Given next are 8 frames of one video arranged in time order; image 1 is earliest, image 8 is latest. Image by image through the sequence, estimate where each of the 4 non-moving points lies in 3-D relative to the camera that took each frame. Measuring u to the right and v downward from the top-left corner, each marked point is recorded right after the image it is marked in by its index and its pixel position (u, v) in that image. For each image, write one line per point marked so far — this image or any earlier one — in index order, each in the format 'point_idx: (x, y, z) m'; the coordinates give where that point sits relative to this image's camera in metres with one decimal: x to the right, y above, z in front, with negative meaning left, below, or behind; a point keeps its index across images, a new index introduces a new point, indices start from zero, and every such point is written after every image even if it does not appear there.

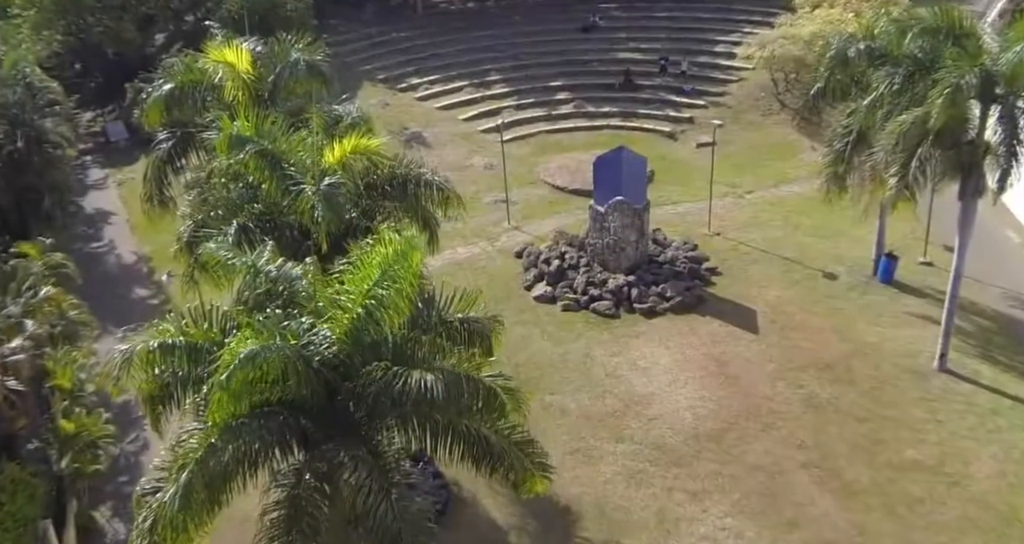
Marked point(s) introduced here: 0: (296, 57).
0: (-3.5, +3.5, +13.5) m
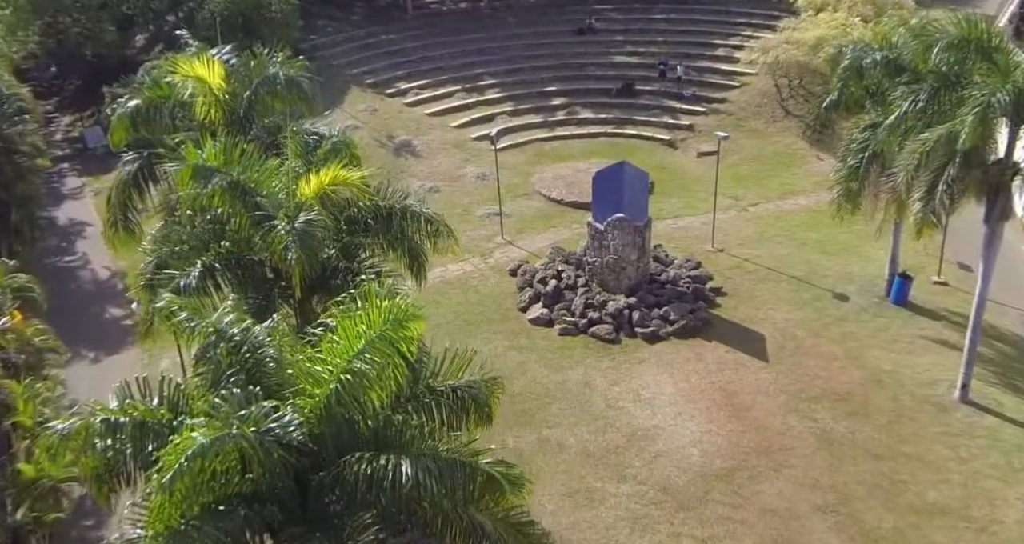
0: (-3.6, +3.0, +12.4) m
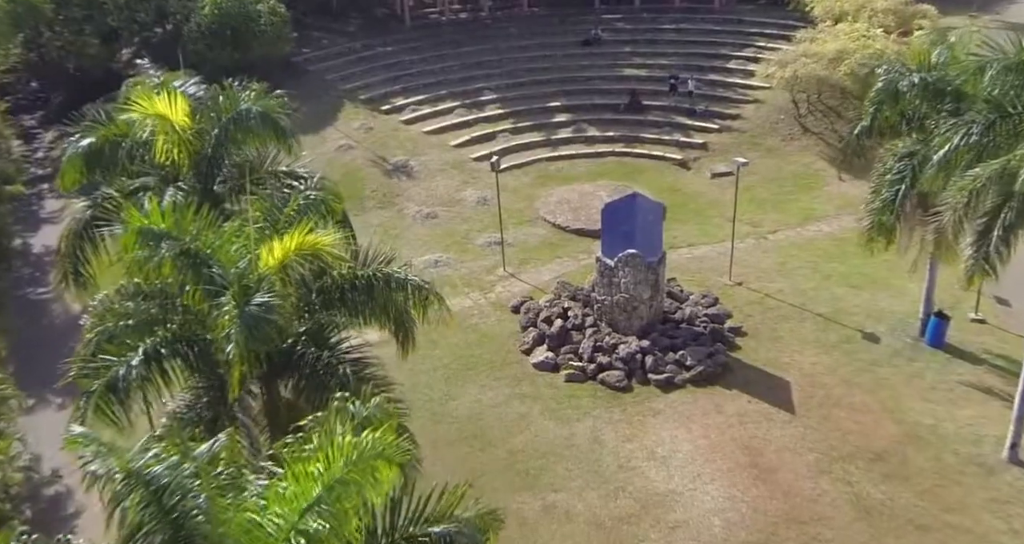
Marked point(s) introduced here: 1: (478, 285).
0: (-3.6, +2.2, +11.0) m
1: (-0.8, -0.3, +19.1) m
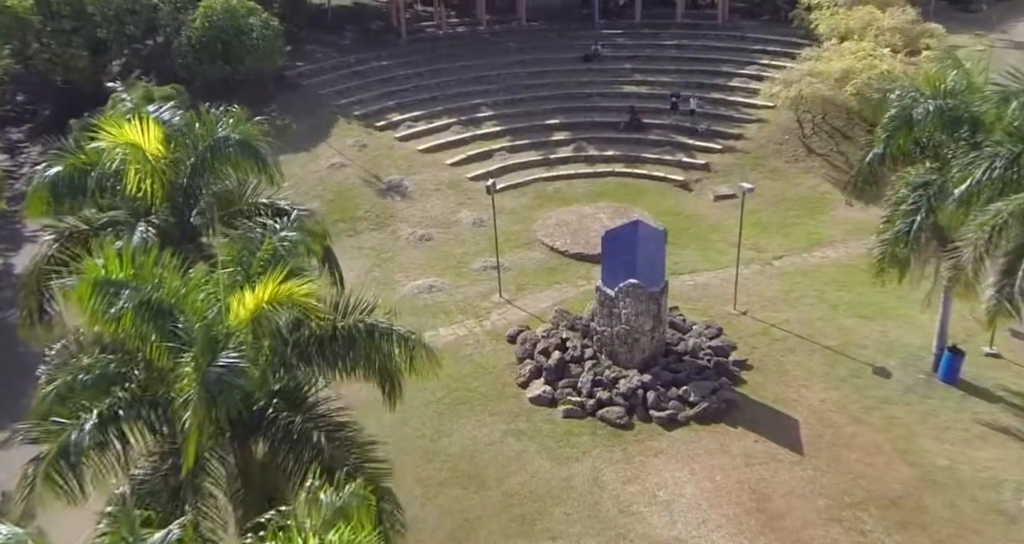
0: (-3.6, +1.7, +10.3) m
1: (-0.9, -0.9, +18.4) m
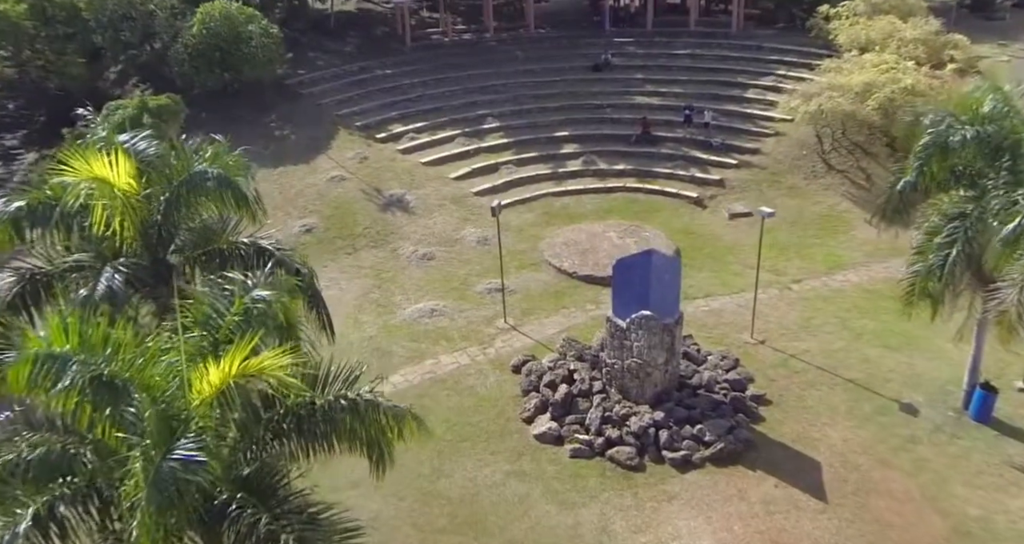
0: (-3.6, +1.2, +9.5) m
1: (-0.8, -1.4, +17.5) m
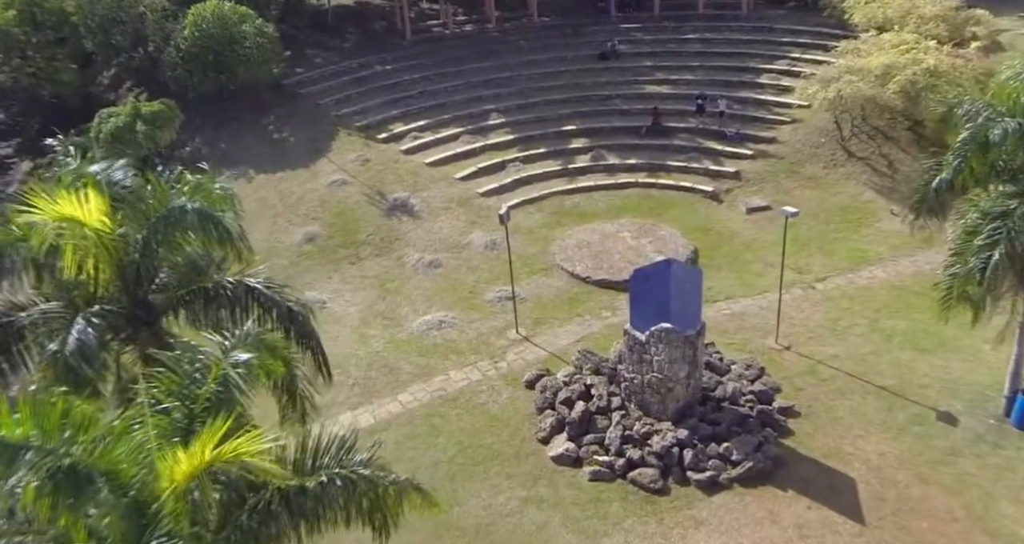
0: (-3.5, +0.7, +8.7) m
1: (-0.5, -1.6, +16.7) m
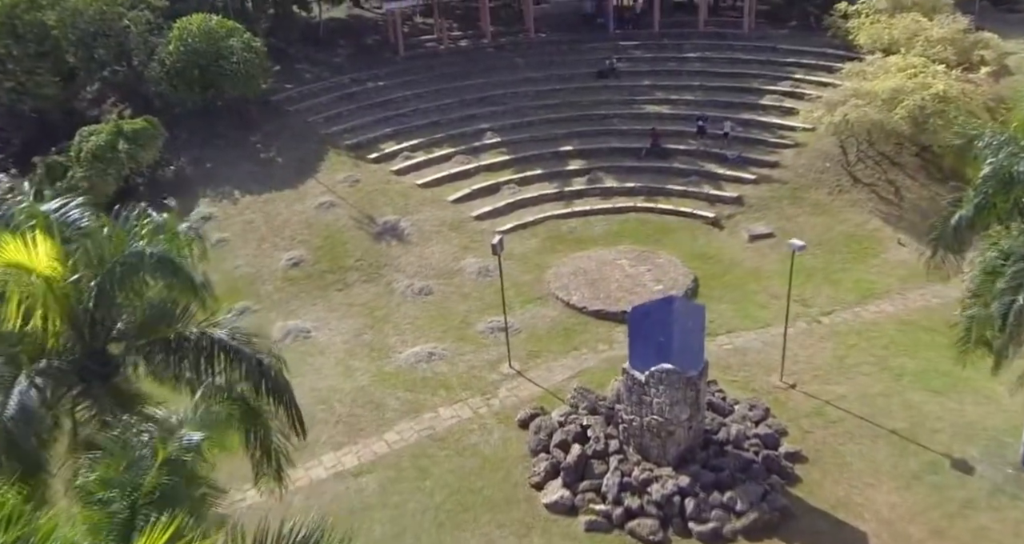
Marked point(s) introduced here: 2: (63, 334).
0: (-3.5, +0.3, +7.9) m
1: (-0.7, -2.2, +15.9) m
2: (-4.2, -0.6, +7.7) m
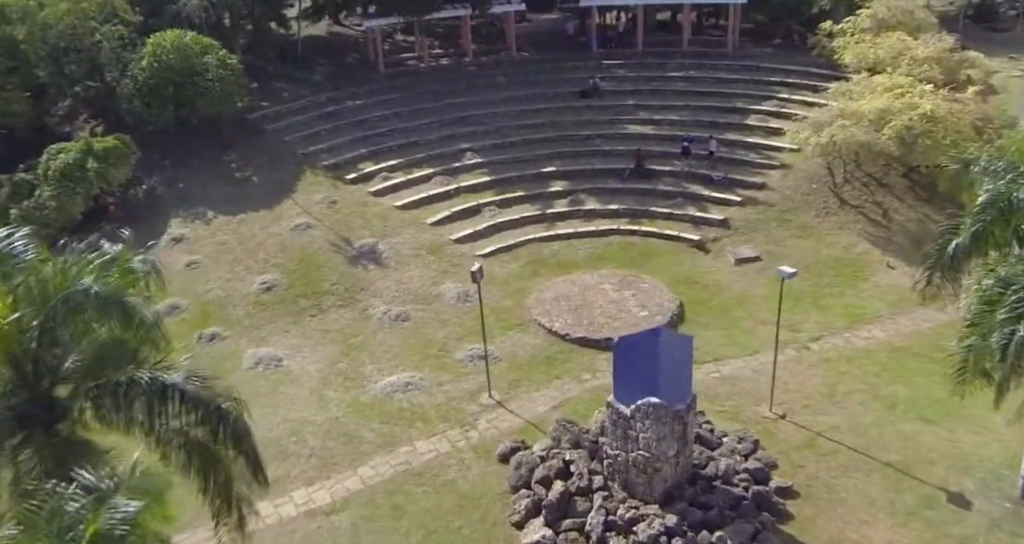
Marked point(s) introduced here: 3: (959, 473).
0: (-3.8, -0.1, +7.3) m
1: (-1.0, -2.7, +15.3) m
2: (-4.4, -0.9, +7.0) m
3: (+7.4, -3.3, +13.7) m
